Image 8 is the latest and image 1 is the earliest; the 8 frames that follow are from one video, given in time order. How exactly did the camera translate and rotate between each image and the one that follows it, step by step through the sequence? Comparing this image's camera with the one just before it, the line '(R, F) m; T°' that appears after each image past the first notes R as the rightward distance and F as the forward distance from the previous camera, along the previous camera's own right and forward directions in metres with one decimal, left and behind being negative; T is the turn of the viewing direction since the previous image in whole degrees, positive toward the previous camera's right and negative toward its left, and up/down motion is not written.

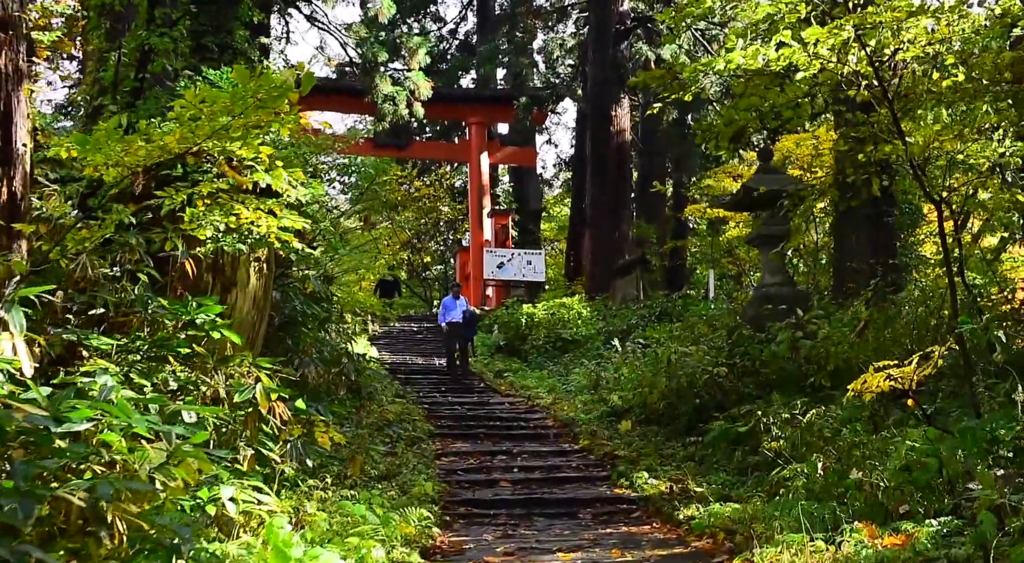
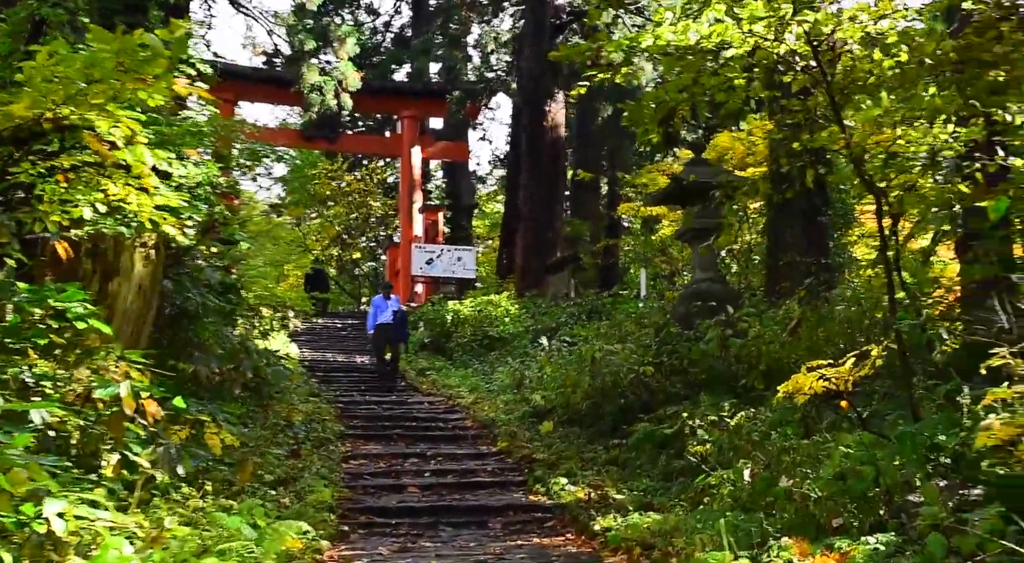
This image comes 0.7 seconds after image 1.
(+0.1, +0.5) m; +3°
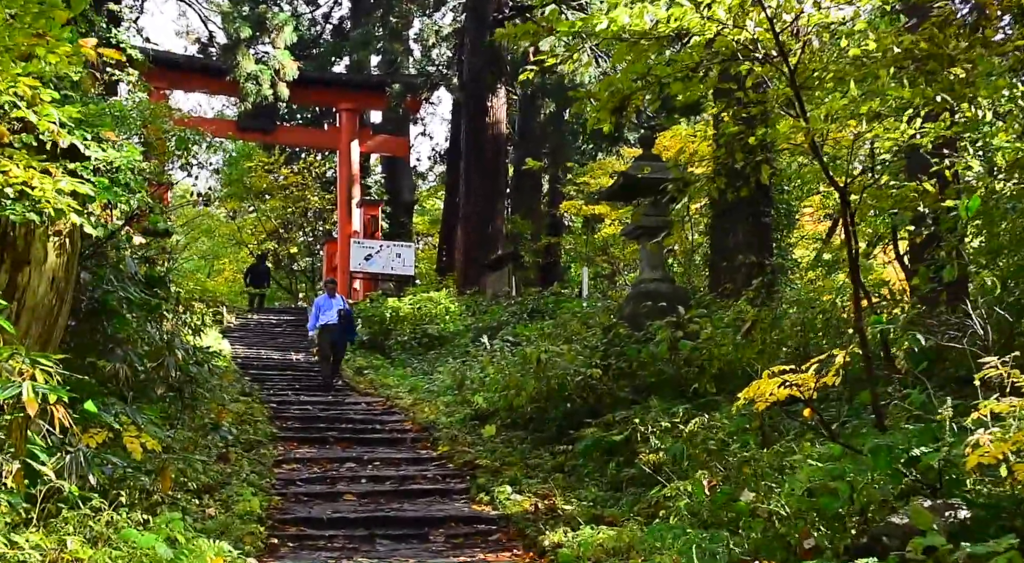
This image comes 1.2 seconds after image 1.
(0.0, +0.4) m; +3°
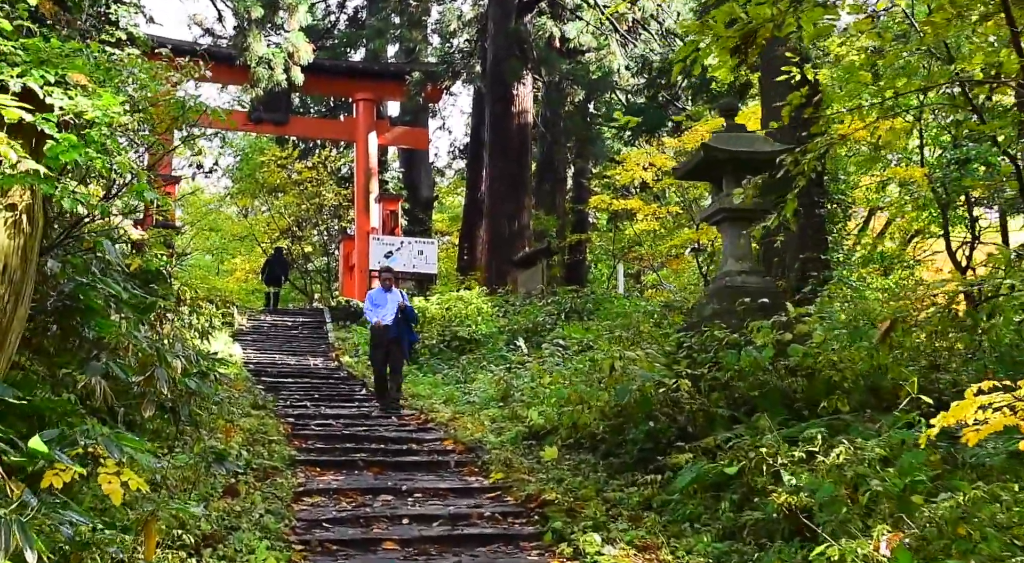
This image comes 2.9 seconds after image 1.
(-0.3, +1.4) m; -1°
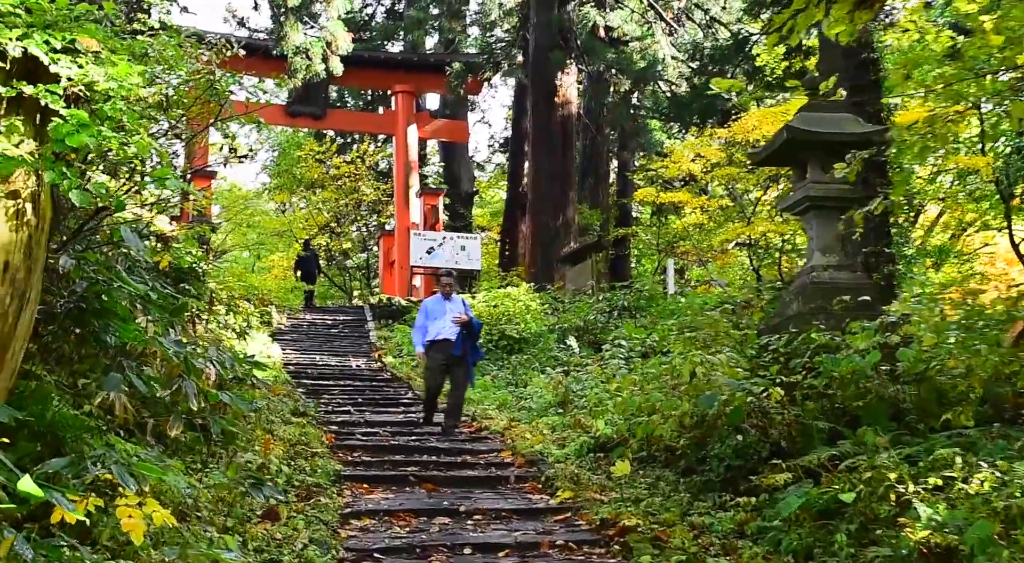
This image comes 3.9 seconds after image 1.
(-0.2, +0.7) m; -2°
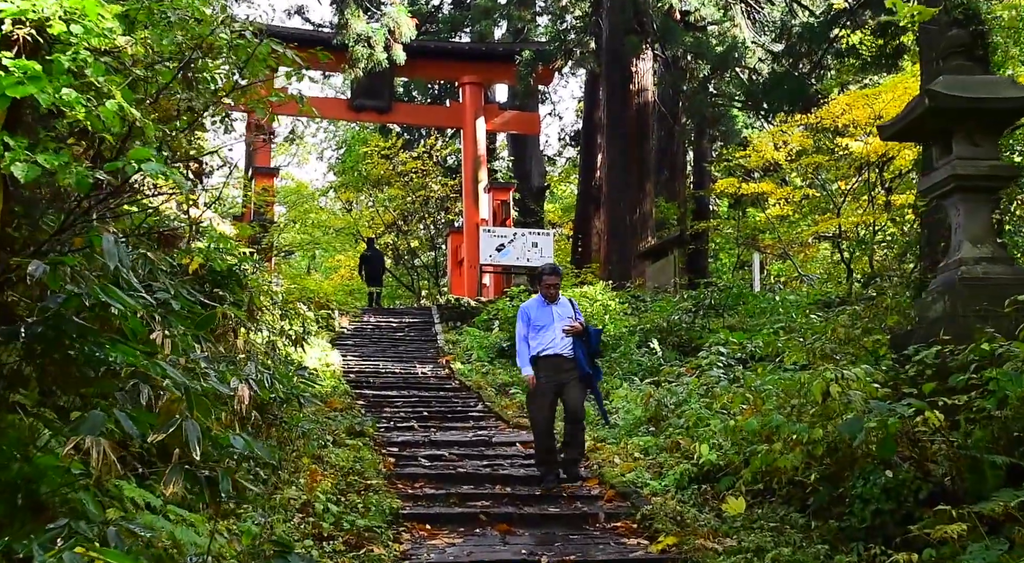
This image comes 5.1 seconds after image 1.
(-0.1, +1.0) m; -3°
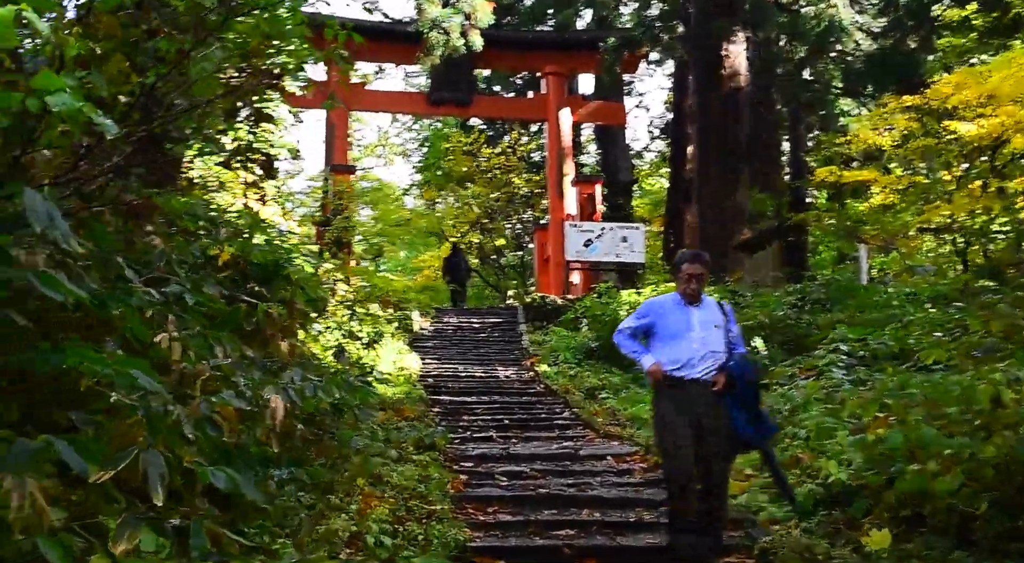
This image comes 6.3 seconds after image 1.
(0.0, +0.9) m; -4°
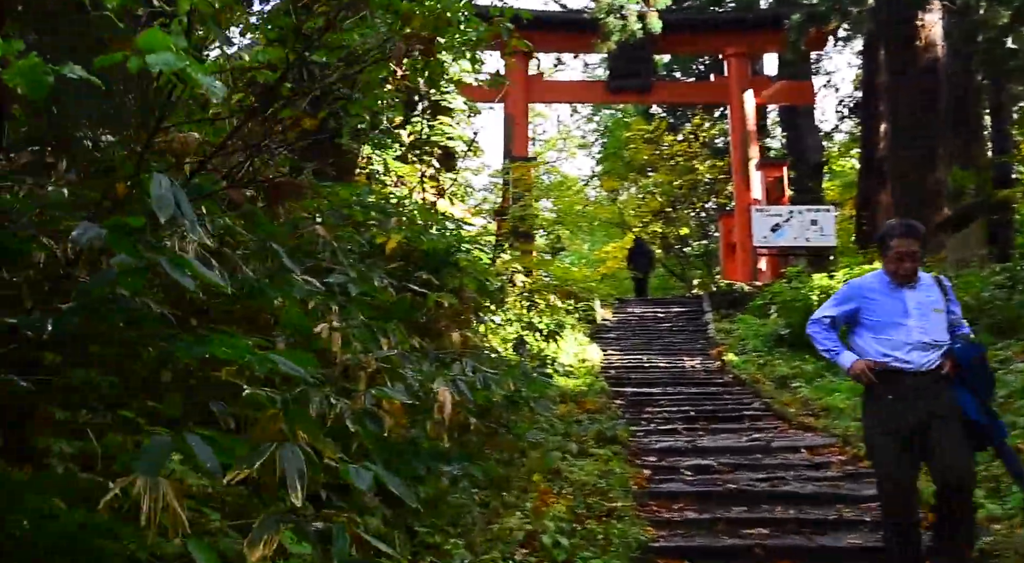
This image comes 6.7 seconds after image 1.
(0.0, +0.3) m; -9°
